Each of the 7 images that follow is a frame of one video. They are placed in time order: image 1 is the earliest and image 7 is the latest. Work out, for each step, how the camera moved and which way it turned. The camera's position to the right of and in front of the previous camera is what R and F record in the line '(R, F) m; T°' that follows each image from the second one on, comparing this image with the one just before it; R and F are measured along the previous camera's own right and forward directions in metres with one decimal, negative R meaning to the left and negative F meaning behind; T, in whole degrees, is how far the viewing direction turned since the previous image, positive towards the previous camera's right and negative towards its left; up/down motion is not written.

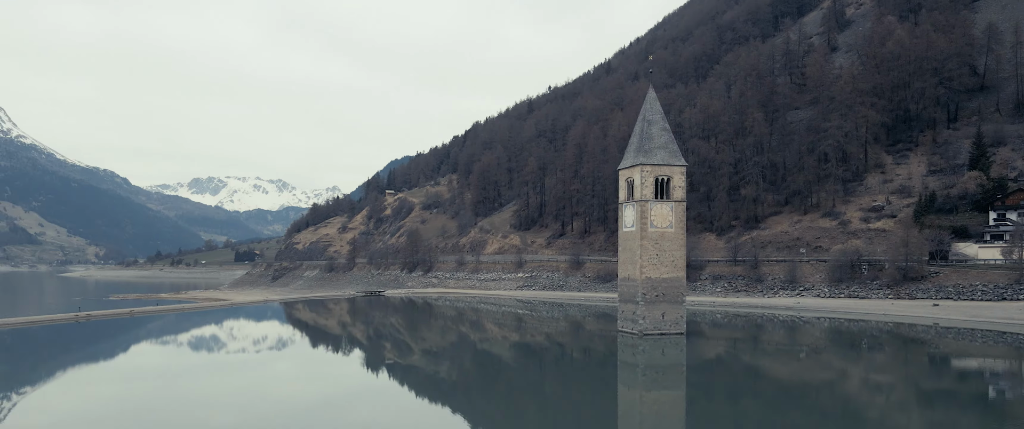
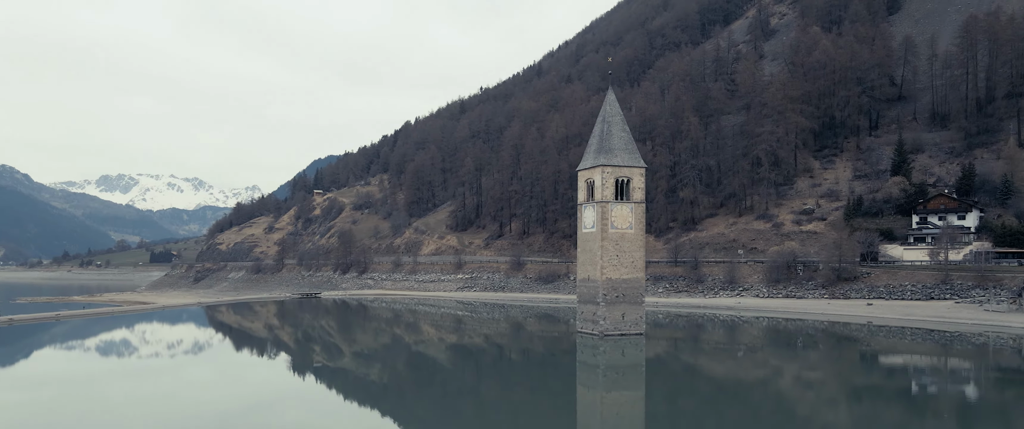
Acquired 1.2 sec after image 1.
(-1.5, +0.4) m; +6°
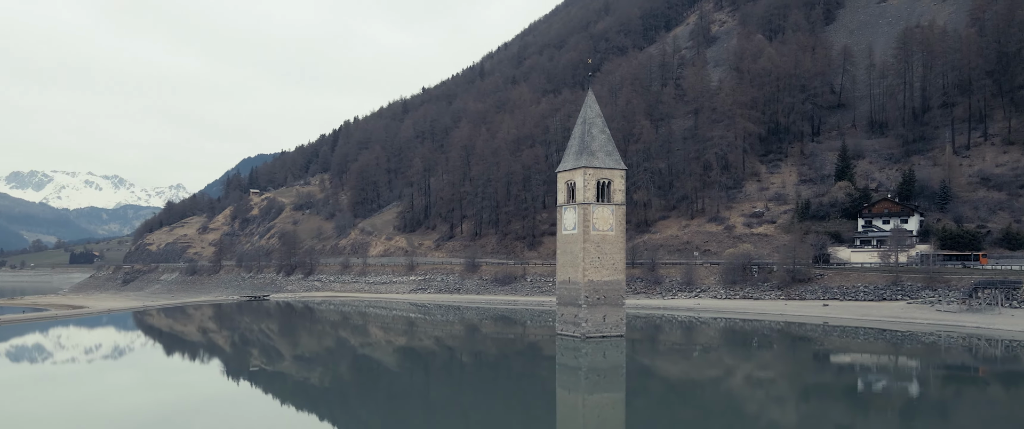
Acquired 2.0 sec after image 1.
(-2.0, +0.5) m; +5°
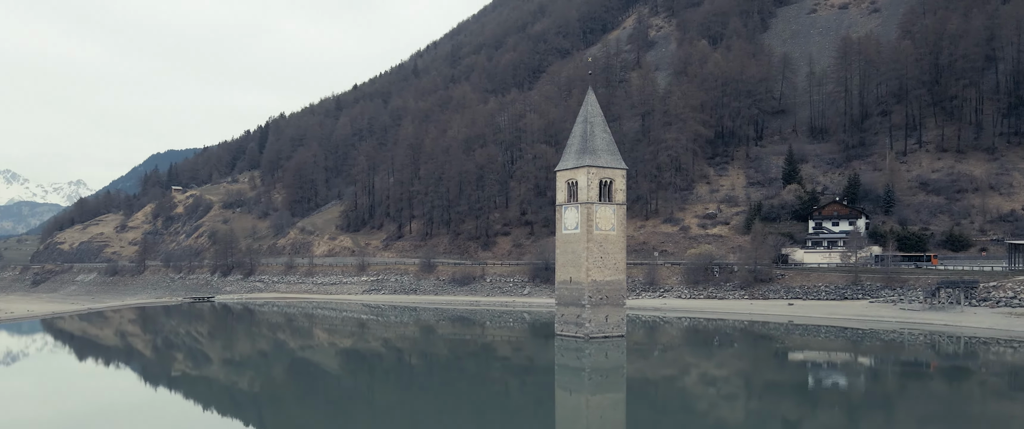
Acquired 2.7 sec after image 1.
(-3.4, +0.8) m; +6°
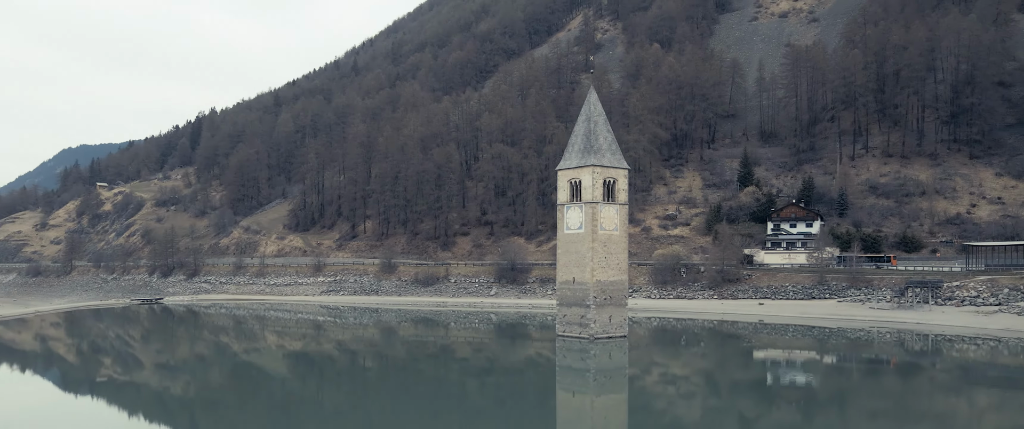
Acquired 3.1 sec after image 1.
(-3.1, +0.7) m; +5°
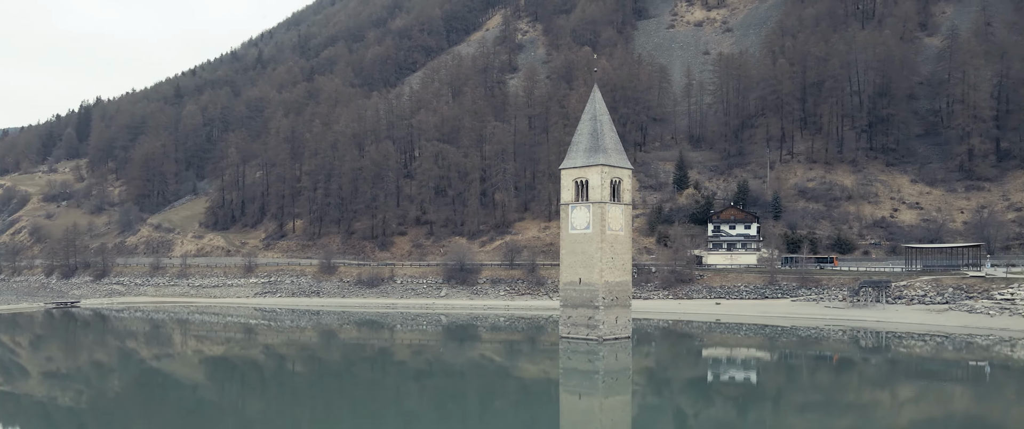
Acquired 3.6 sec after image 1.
(-4.6, +1.2) m; +8°
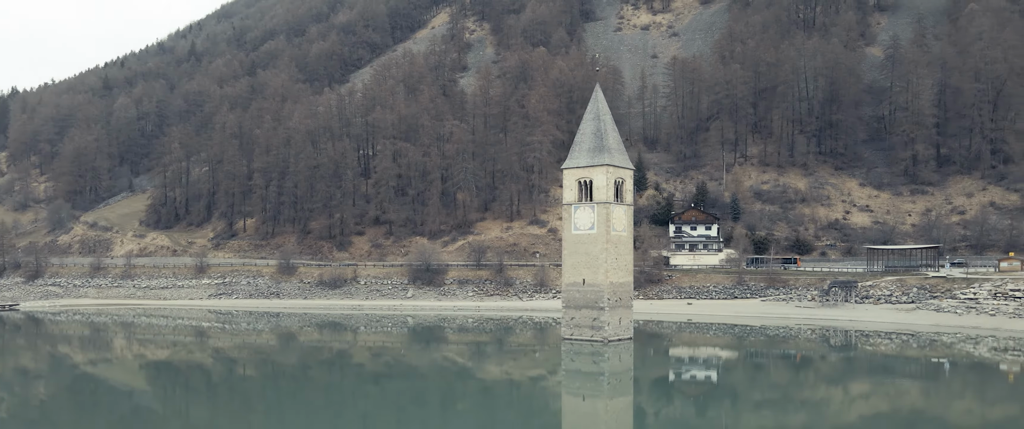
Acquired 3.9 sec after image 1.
(-3.0, +0.7) m; +5°
